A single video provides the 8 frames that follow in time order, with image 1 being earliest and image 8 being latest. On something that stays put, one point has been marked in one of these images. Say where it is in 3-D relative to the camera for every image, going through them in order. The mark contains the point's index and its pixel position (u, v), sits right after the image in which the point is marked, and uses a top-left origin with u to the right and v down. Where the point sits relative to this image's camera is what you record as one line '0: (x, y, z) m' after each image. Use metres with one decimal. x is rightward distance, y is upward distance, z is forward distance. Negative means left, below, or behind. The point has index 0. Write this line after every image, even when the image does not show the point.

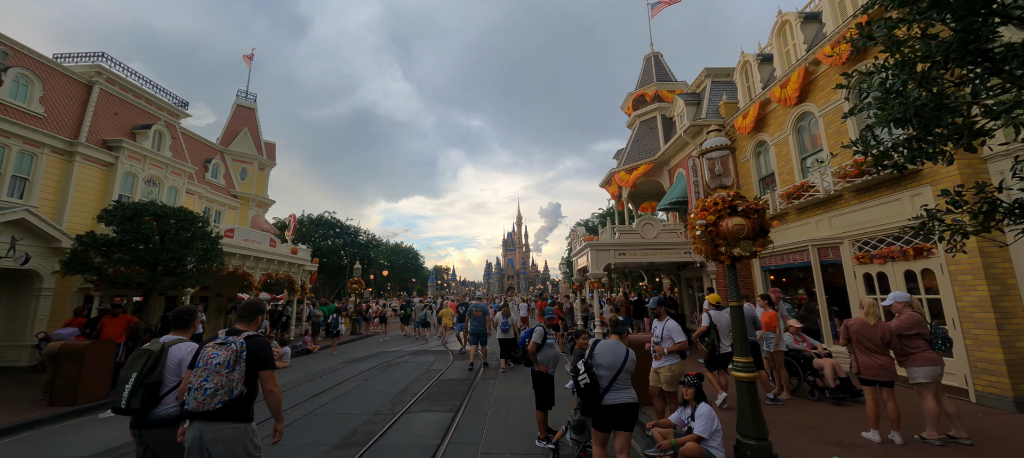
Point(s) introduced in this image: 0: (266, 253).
0: (-10.1, -1.0, +15.3) m
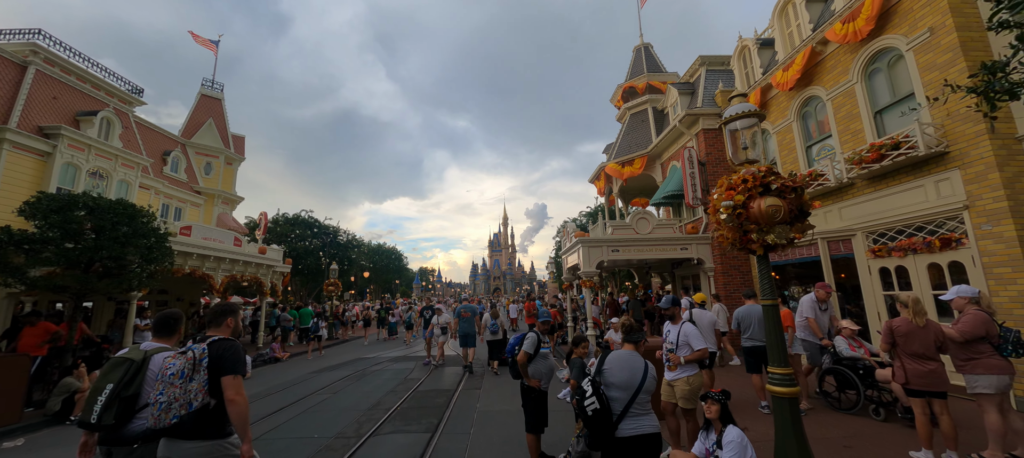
0: (-10.7, -0.9, +14.0) m
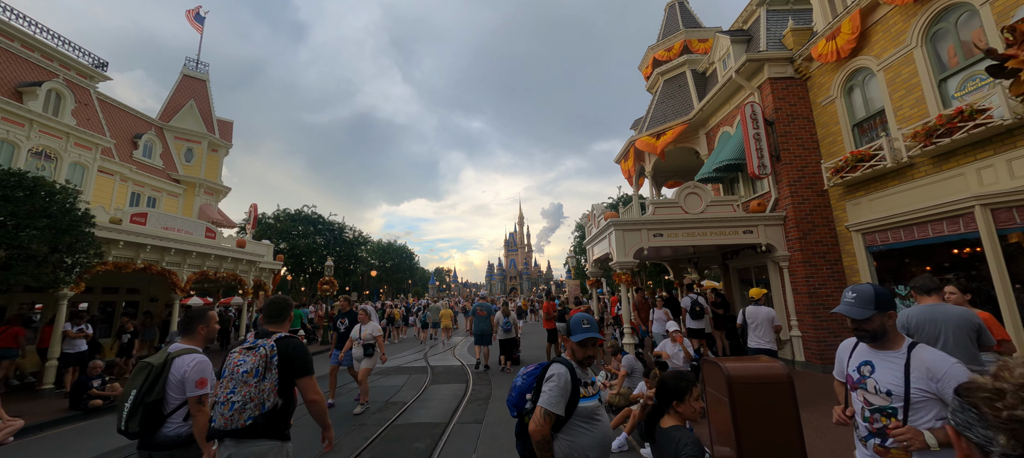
0: (-10.2, -0.5, +12.1) m
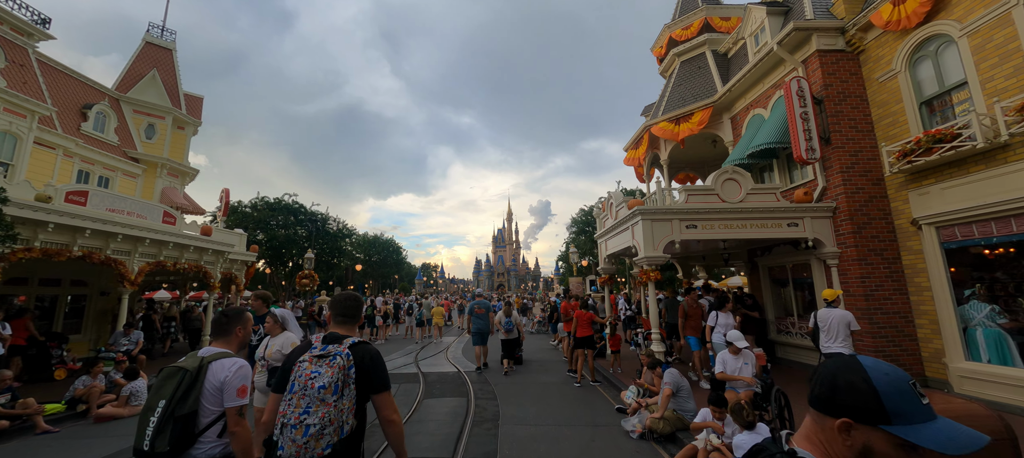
0: (-10.1, 0.0, +10.5) m
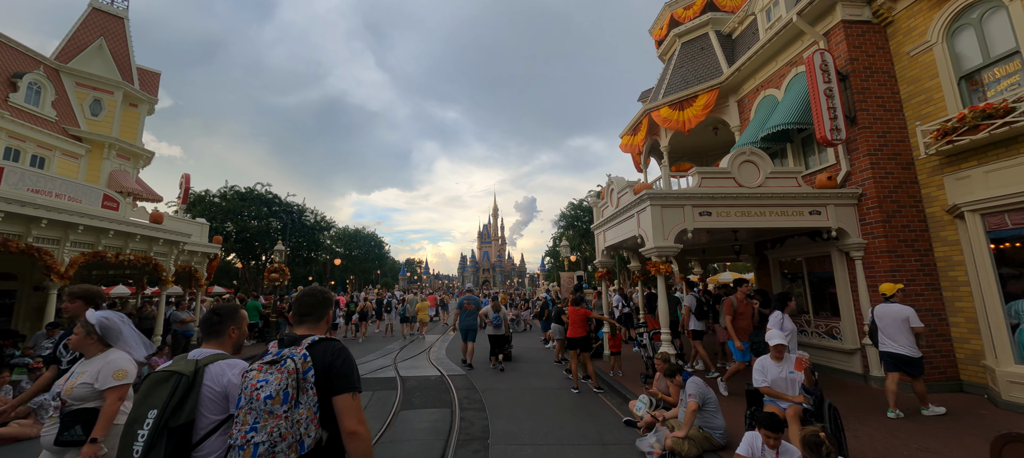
0: (-10.4, +0.3, +9.1) m
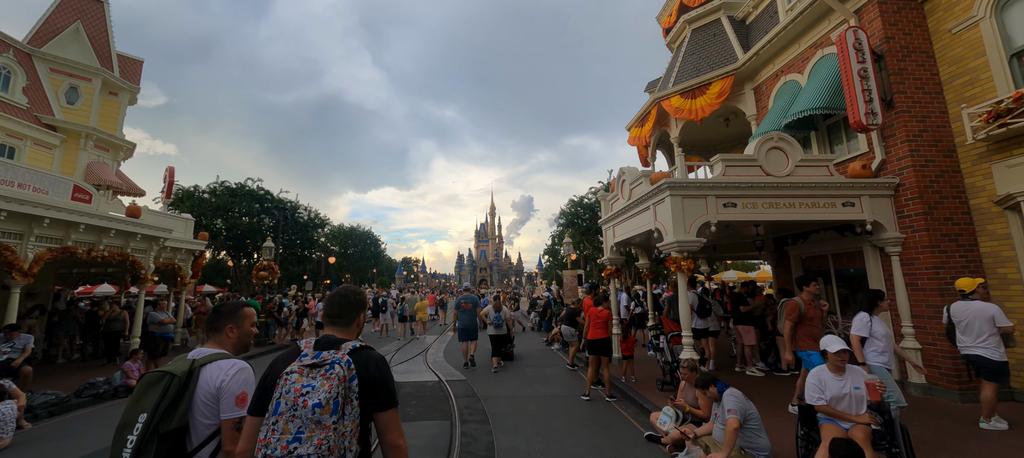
0: (-10.3, +0.5, +8.4) m
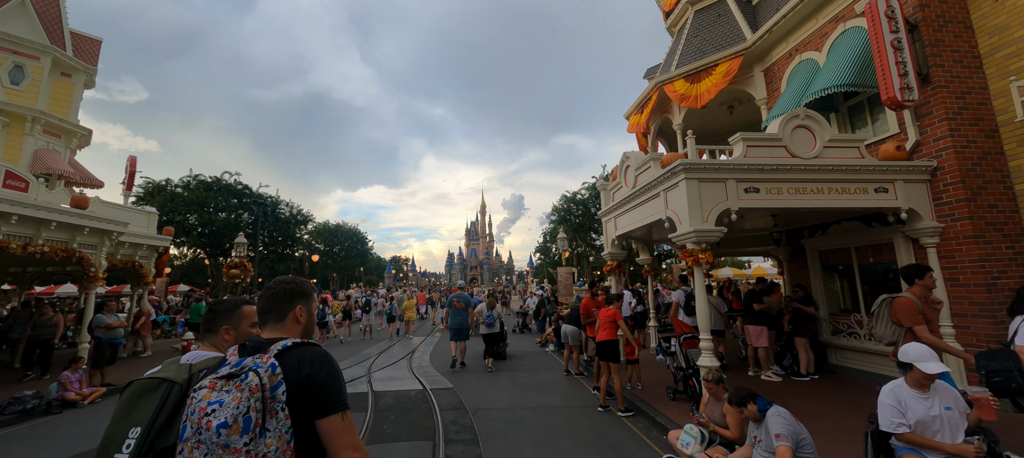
0: (-10.4, +0.6, +7.3) m
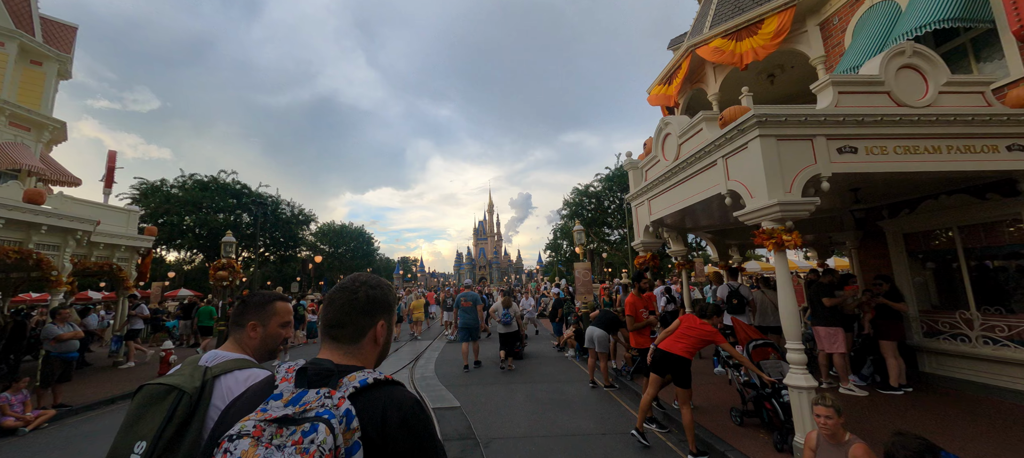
0: (-10.2, +0.7, +6.2) m
